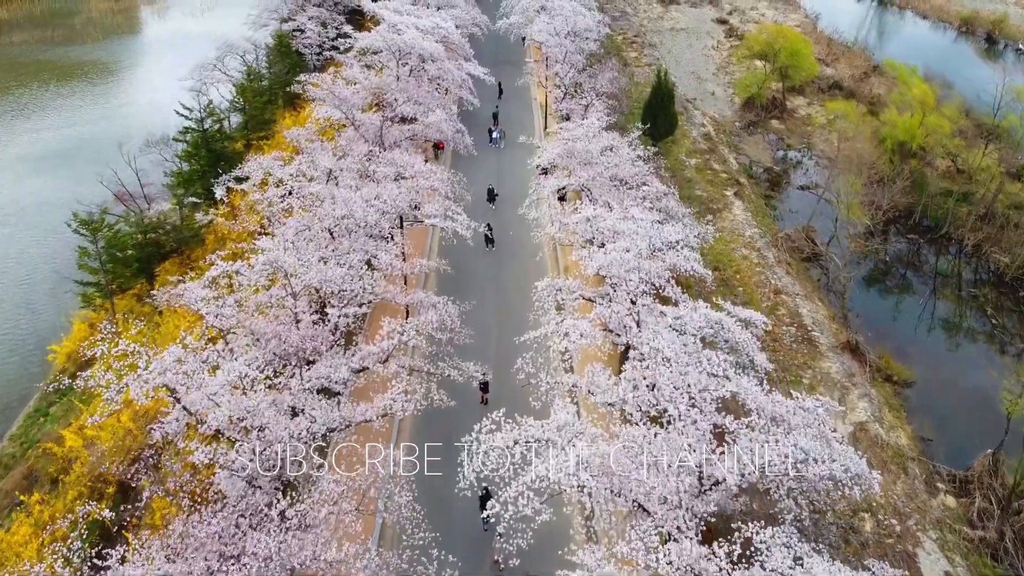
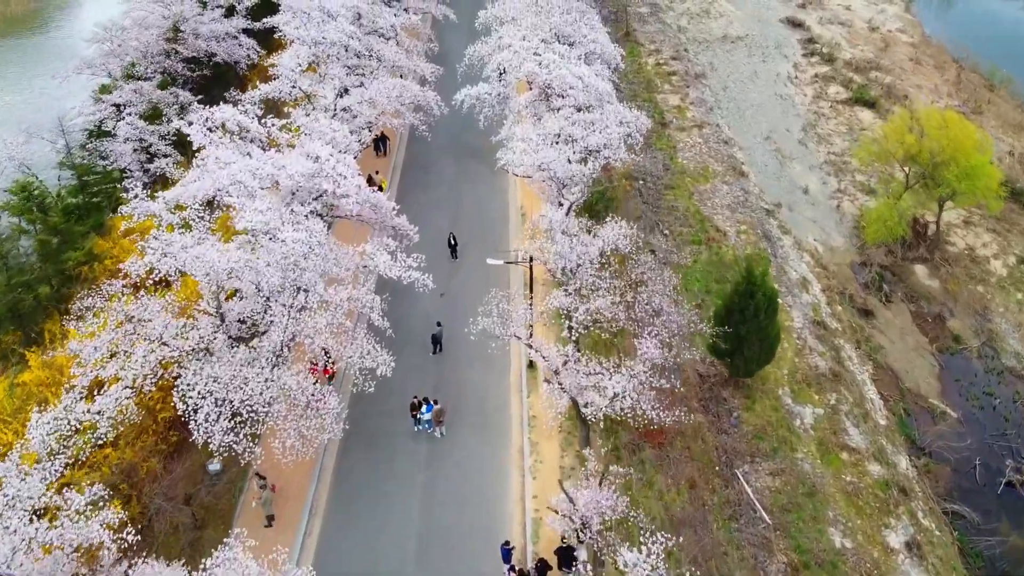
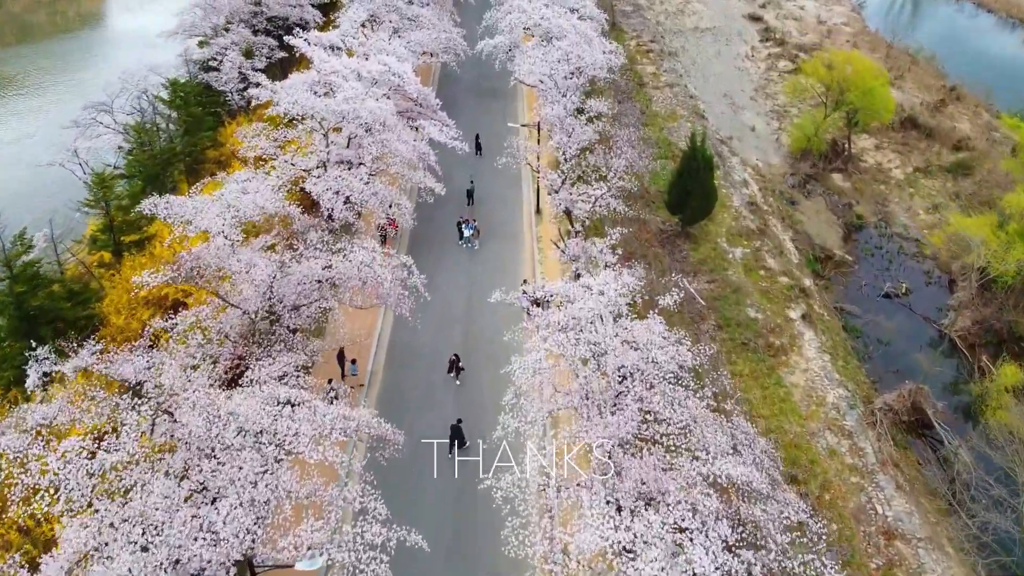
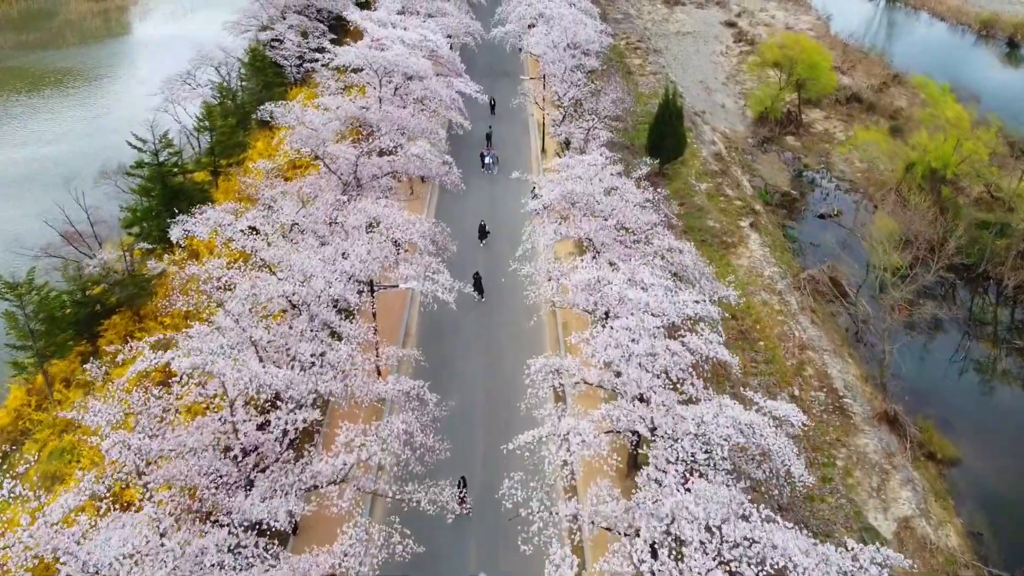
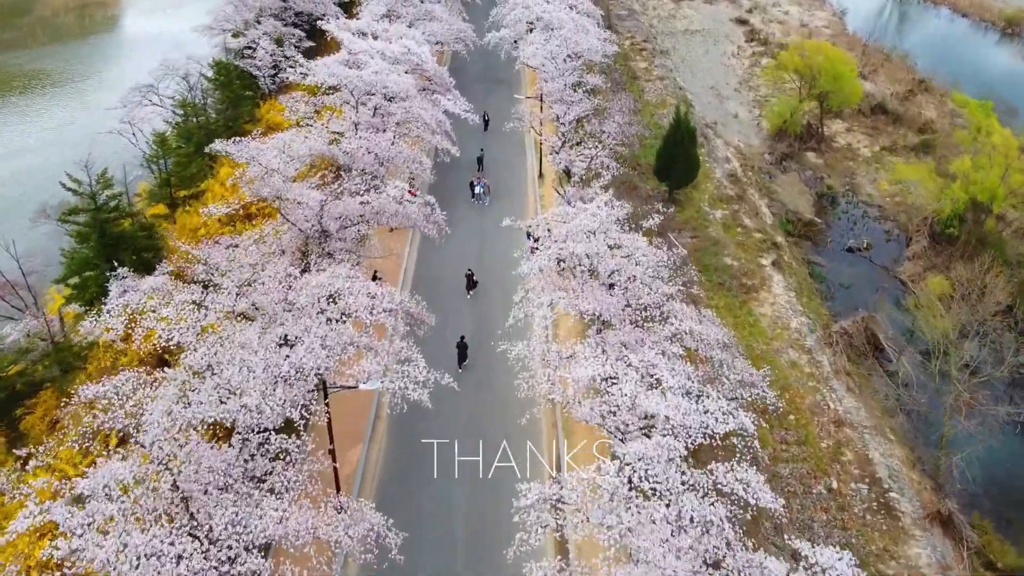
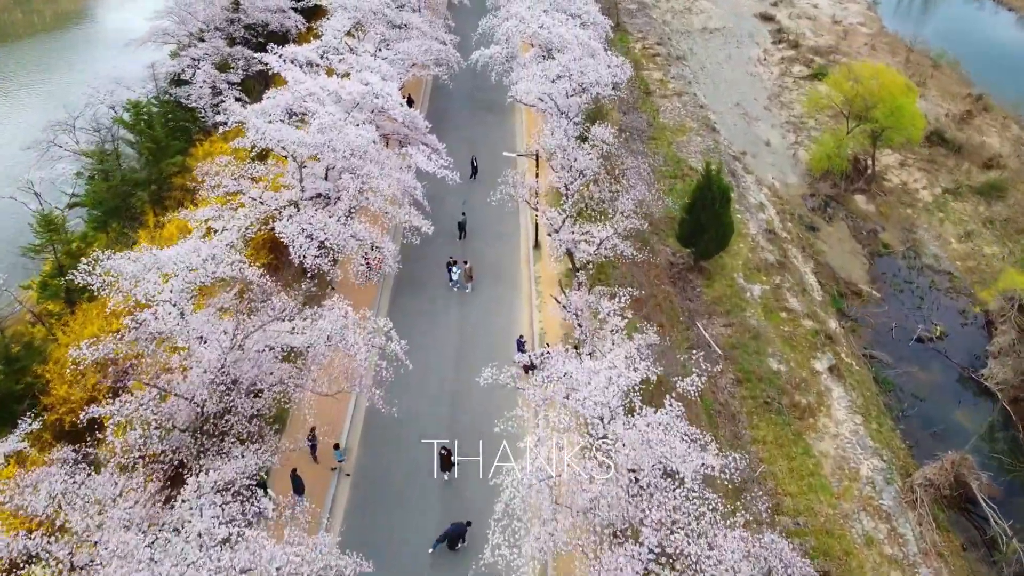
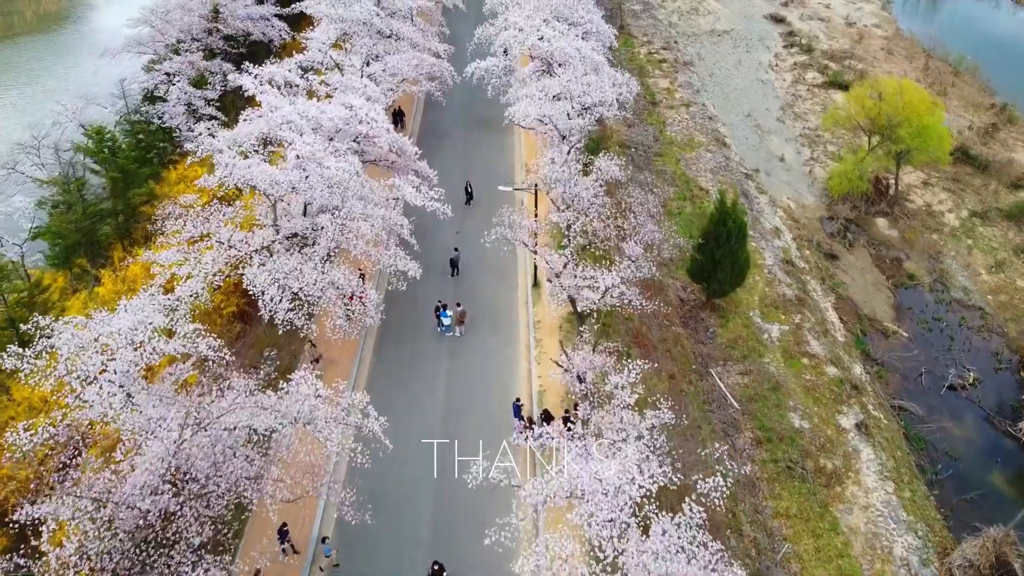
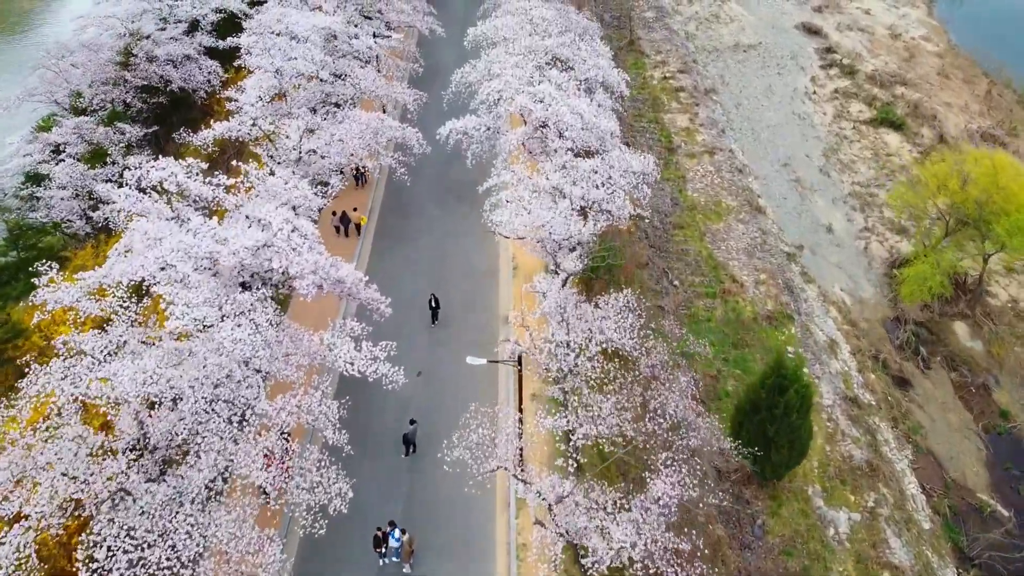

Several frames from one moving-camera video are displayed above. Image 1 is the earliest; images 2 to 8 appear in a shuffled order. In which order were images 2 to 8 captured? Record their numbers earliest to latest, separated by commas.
4, 5, 3, 6, 7, 2, 8
